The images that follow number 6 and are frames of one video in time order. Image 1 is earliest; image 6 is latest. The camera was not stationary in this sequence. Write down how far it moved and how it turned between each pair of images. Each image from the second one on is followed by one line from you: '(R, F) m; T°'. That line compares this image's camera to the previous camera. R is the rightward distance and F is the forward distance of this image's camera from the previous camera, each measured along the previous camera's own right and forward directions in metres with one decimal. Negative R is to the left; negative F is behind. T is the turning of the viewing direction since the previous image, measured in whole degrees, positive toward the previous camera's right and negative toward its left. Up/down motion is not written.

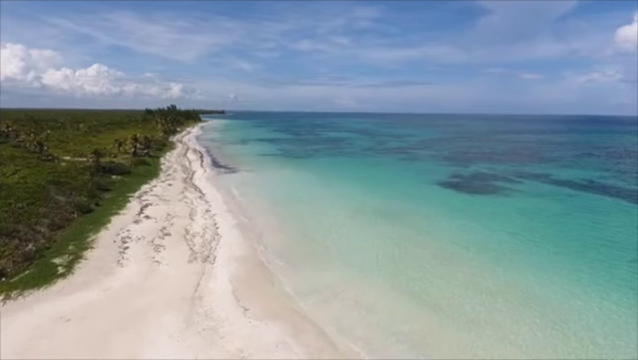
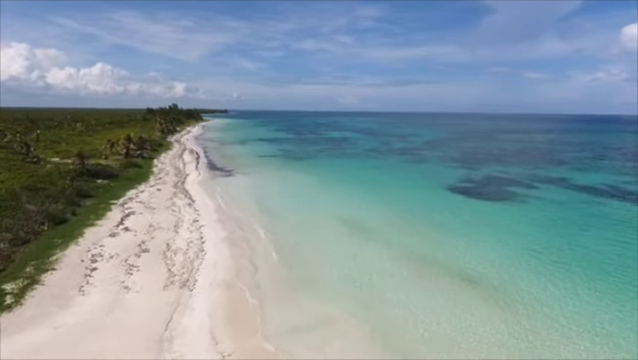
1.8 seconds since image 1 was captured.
(+0.2, +2.7) m; 0°
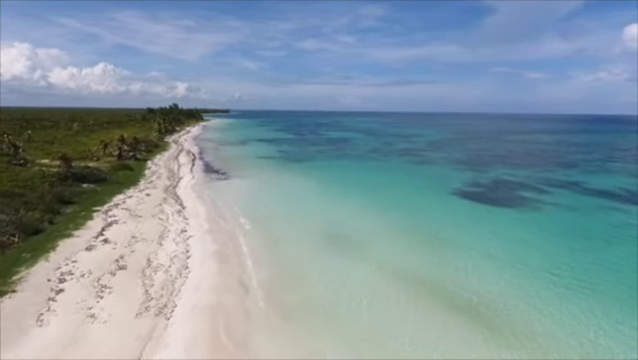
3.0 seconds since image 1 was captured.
(+0.1, +2.0) m; 0°
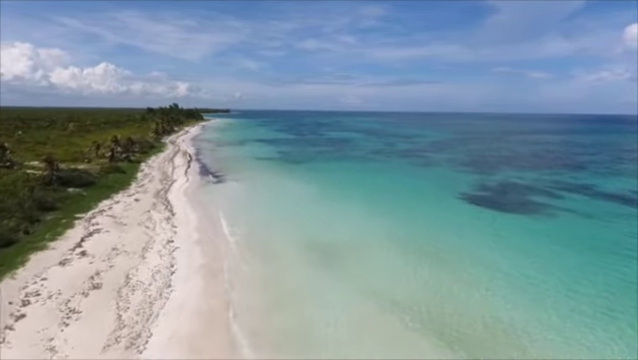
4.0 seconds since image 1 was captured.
(+0.1, +1.8) m; 0°
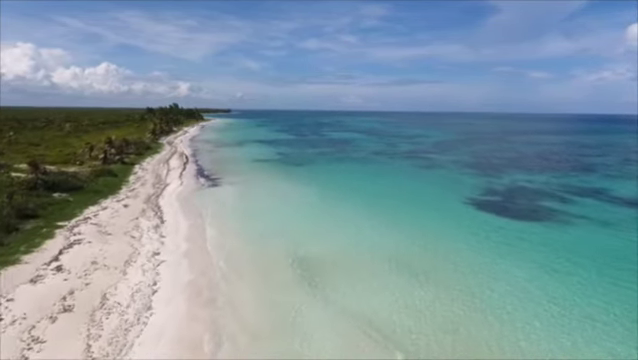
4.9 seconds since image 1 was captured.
(+0.1, +1.6) m; 0°
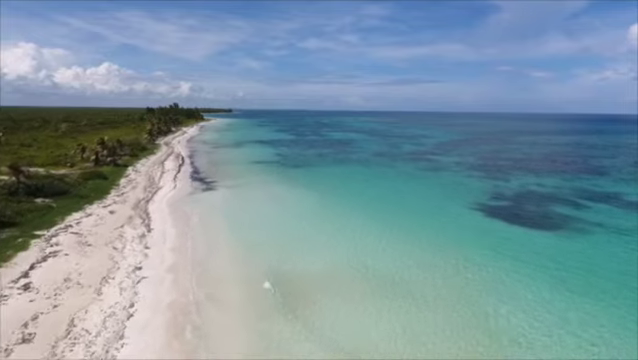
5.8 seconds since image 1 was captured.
(+0.1, +1.8) m; 0°
